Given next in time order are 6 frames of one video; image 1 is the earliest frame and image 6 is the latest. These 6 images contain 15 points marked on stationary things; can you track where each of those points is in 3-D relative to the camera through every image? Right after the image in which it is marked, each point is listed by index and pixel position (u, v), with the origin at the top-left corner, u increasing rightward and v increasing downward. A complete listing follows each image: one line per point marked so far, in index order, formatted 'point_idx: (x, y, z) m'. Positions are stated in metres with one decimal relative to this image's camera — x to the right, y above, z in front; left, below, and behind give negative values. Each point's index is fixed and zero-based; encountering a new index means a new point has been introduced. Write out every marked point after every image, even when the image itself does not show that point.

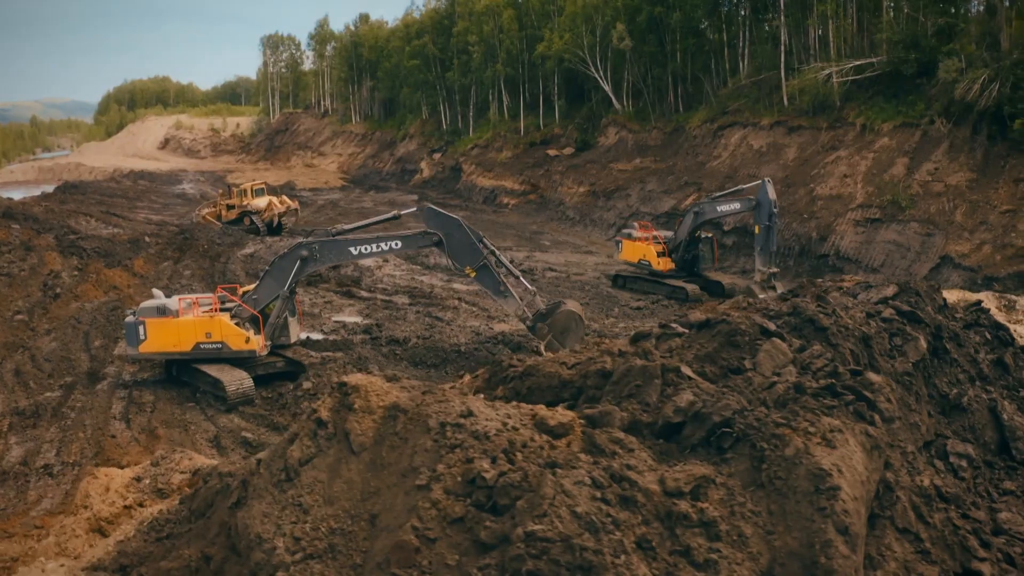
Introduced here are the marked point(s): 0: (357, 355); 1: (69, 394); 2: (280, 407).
0: (-2.2, -1.0, +13.6) m
1: (-6.0, -1.4, +12.7) m
2: (-2.9, -1.5, +11.6) m
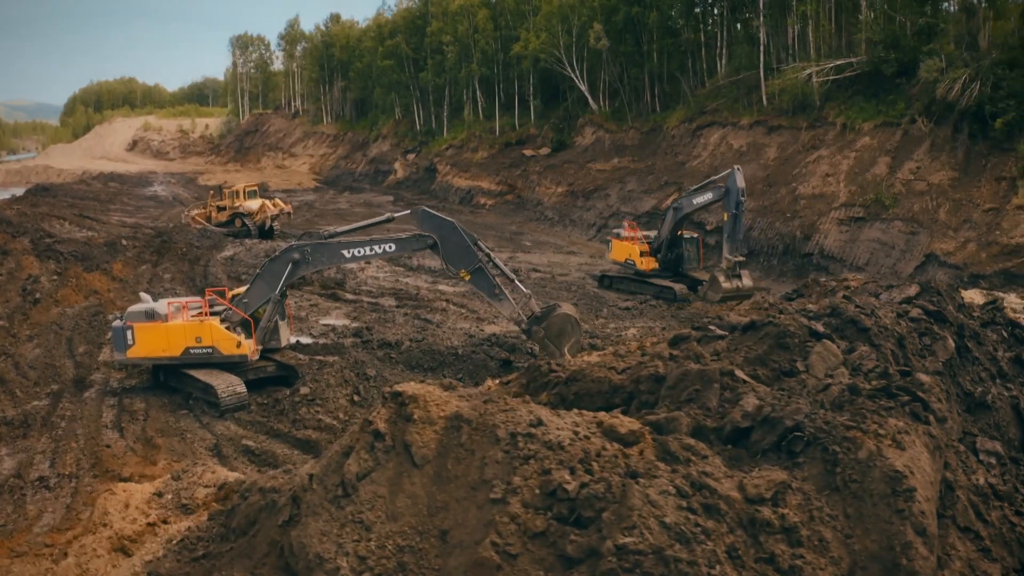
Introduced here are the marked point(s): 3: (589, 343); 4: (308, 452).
0: (-2.2, -1.0, +13.3) m
1: (-6.0, -1.5, +12.3) m
2: (-2.8, -1.5, +11.3) m
3: (+1.3, -0.9, +15.5) m
4: (-2.2, -1.8, +10.0) m
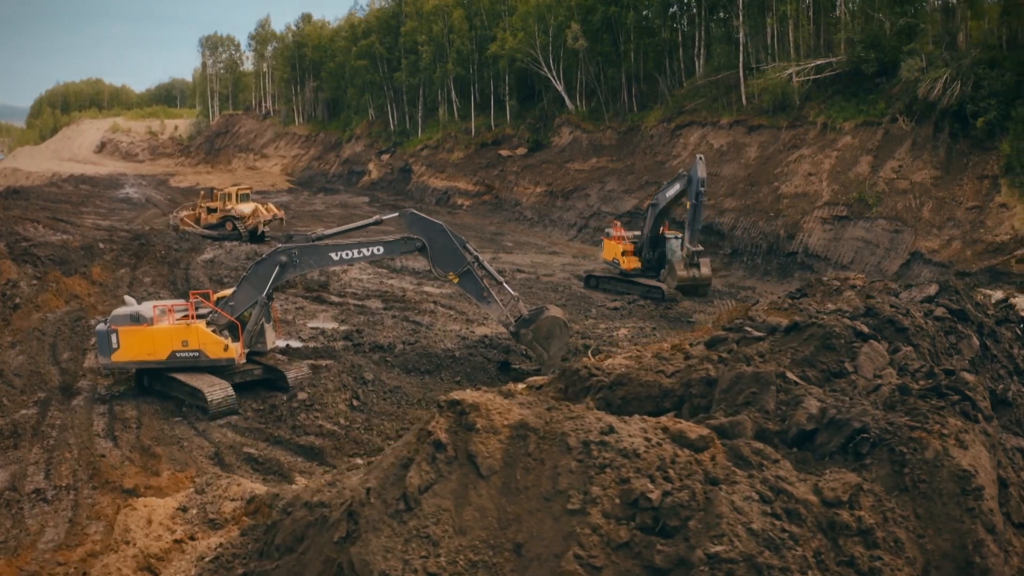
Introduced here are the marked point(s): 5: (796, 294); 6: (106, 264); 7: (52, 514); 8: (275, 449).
0: (-2.3, -1.0, +13.1) m
1: (-6.0, -1.6, +12.0) m
2: (-2.8, -1.6, +11.1) m
3: (+1.2, -0.9, +15.4) m
4: (-2.1, -1.8, +9.8) m
5: (+3.4, -0.1, +11.2) m
6: (-8.7, +0.5, +19.9) m
7: (-4.2, -2.1, +8.4) m
8: (-2.6, -1.7, +10.1) m
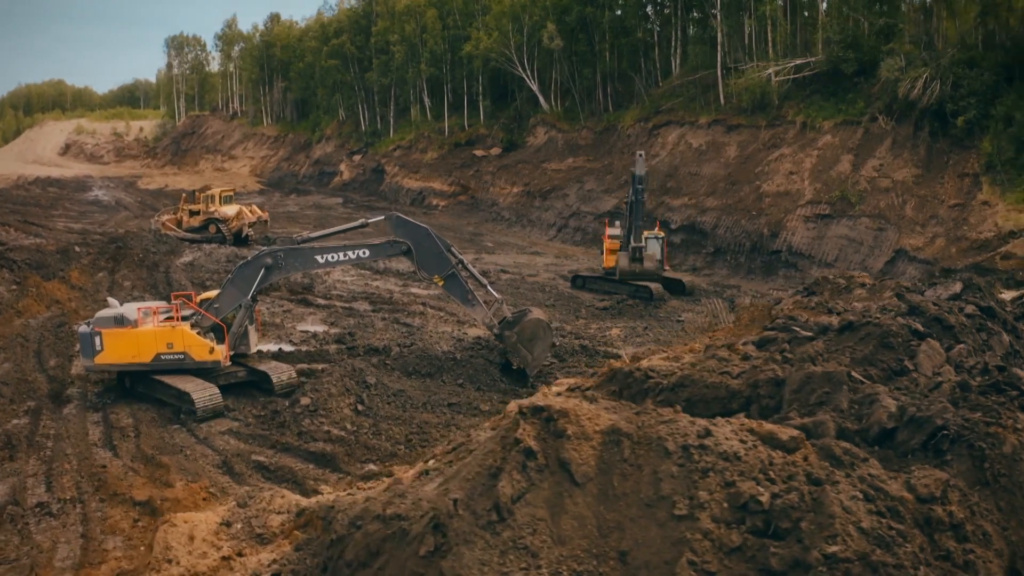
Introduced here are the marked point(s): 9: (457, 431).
0: (-2.2, -1.1, +12.9) m
1: (-5.9, -1.6, +11.6) m
2: (-2.7, -1.6, +10.9) m
3: (+1.1, -0.9, +15.3) m
4: (-1.9, -1.8, +9.5) m
5: (+3.5, -0.1, +11.2) m
6: (-8.9, +0.4, +19.5) m
7: (-4.0, -2.1, +8.1) m
8: (-2.4, -1.8, +9.8) m
9: (-0.6, -1.6, +10.4) m
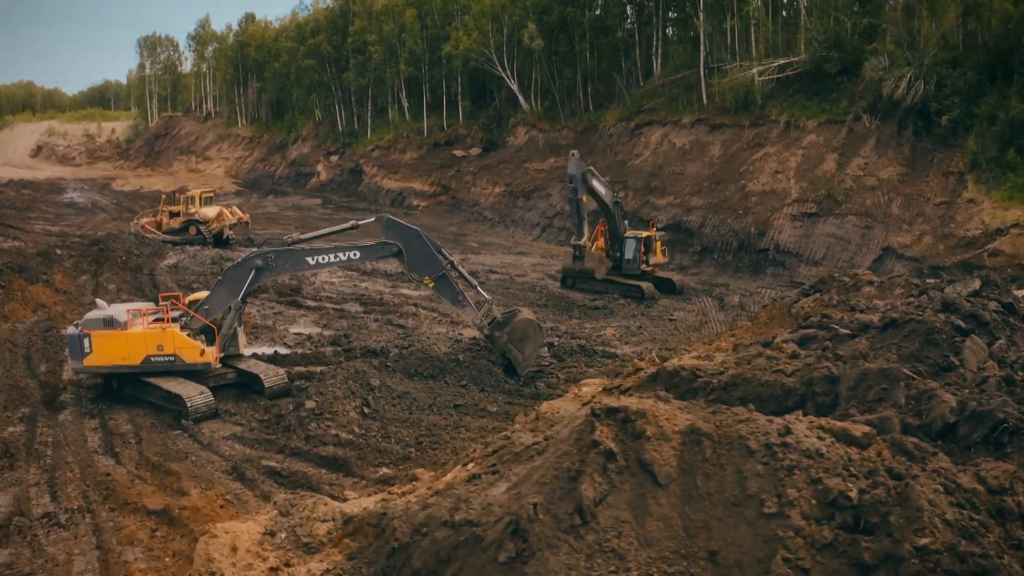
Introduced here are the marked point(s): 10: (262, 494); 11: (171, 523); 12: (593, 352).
0: (-2.2, -1.1, +12.7) m
1: (-5.8, -1.7, +11.4) m
2: (-2.6, -1.6, +10.7) m
3: (+1.0, -0.9, +15.3) m
4: (-1.8, -1.8, +9.4) m
5: (+3.6, 0.0, +11.2) m
6: (-9.1, +0.3, +19.1) m
7: (-3.8, -2.1, +7.9) m
8: (-2.3, -1.8, +9.7) m
9: (-0.5, -1.6, +10.3) m
10: (-2.3, -2.0, +8.9) m
11: (-2.9, -2.1, +8.2) m
12: (+1.3, -1.0, +14.8) m
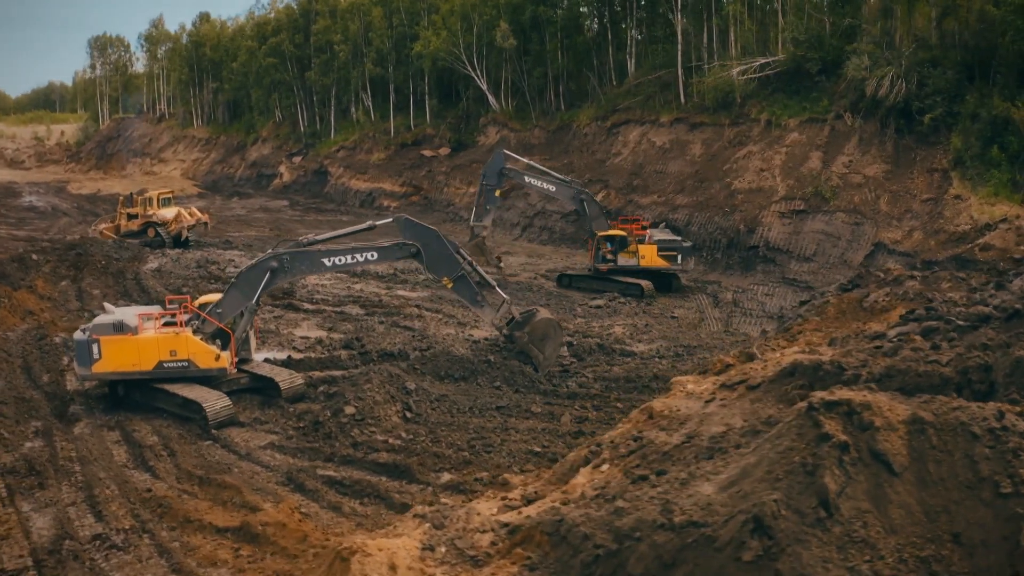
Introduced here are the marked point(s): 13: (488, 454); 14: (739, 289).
0: (-1.8, -1.1, +12.5) m
1: (-5.3, -1.8, +10.9) m
2: (-2.1, -1.7, +10.4) m
3: (+1.3, -0.9, +15.2) m
4: (-1.1, -1.9, +9.2) m
5: (+4.0, 0.0, +11.4) m
6: (-9.1, +0.2, +18.4) m
7: (-3.0, -2.2, +7.6) m
8: (-1.7, -1.8, +9.5) m
9: (+0.1, -1.6, +10.2) m
10: (-1.7, -2.0, +8.7) m
11: (-2.2, -2.1, +7.9) m
12: (+1.6, -1.0, +14.8) m
13: (-0.3, -1.7, +9.7) m
14: (+4.9, 0.0, +20.0) m
